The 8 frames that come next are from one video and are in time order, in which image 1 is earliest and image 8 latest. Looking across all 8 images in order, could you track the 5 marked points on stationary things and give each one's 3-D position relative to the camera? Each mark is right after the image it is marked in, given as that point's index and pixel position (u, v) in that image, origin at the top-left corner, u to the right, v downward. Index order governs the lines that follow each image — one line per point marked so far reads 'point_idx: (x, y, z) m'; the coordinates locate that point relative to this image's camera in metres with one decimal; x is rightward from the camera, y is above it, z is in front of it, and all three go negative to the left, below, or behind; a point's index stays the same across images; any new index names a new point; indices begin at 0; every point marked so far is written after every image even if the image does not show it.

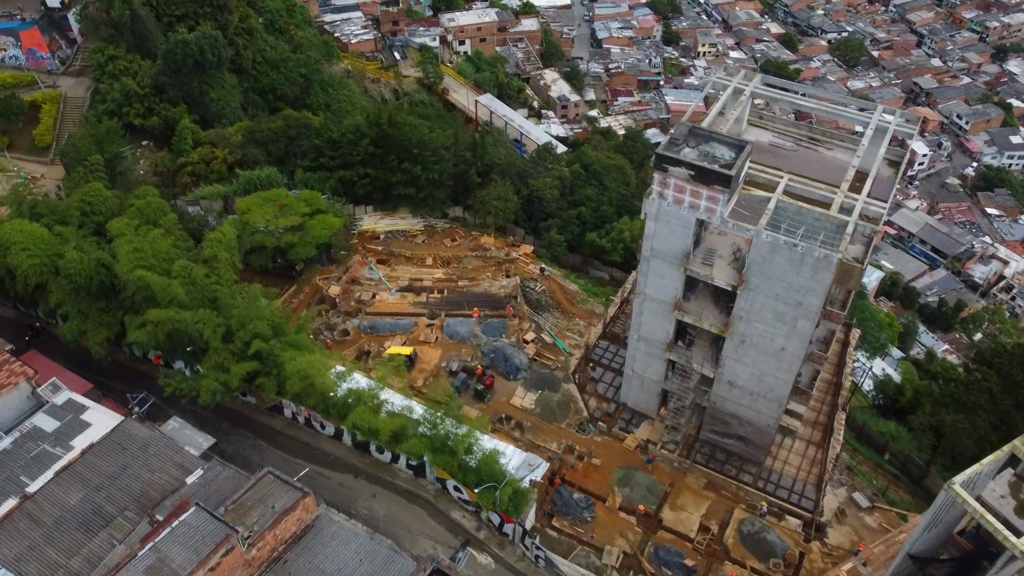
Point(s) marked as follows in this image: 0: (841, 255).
0: (+7.9, +0.8, +19.4) m
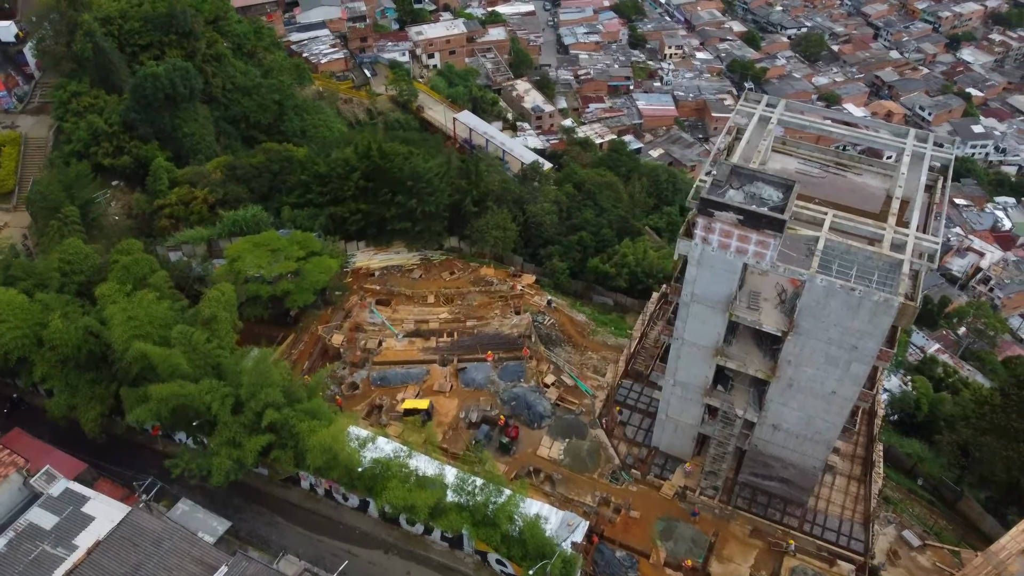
0: (+8.8, -0.2, +18.4) m
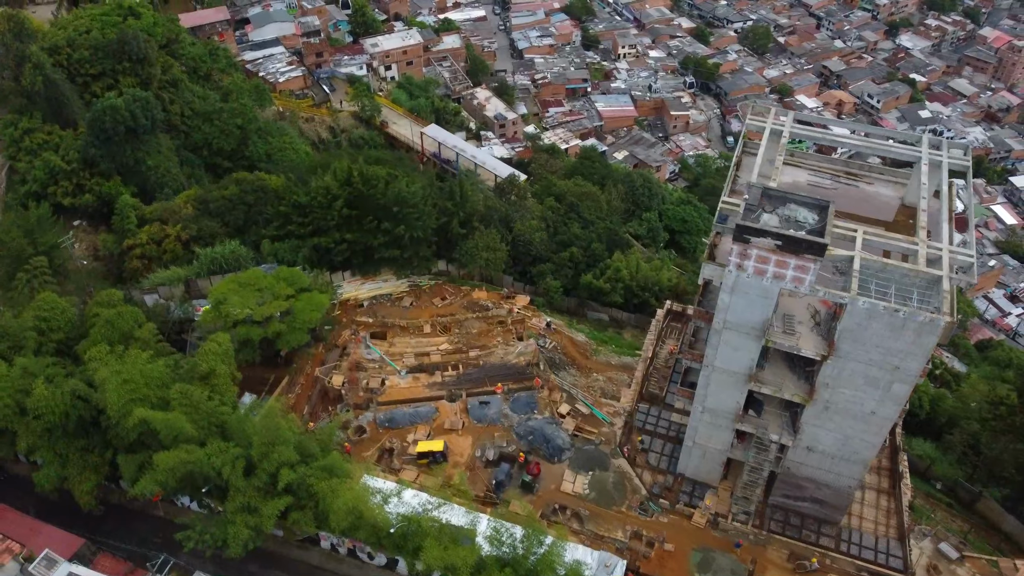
0: (+9.6, -0.6, +17.9) m
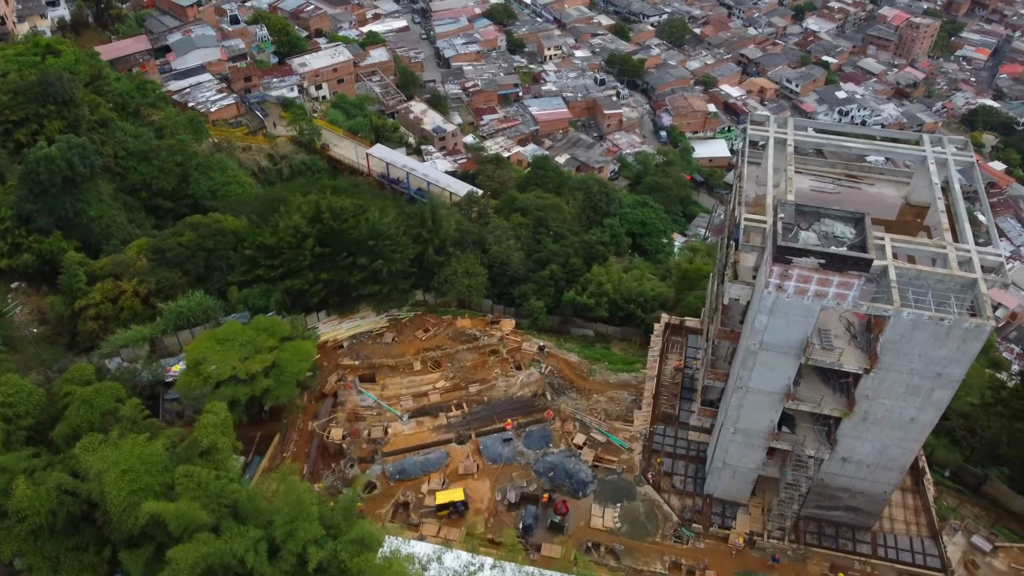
0: (+10.5, -0.7, +17.7) m
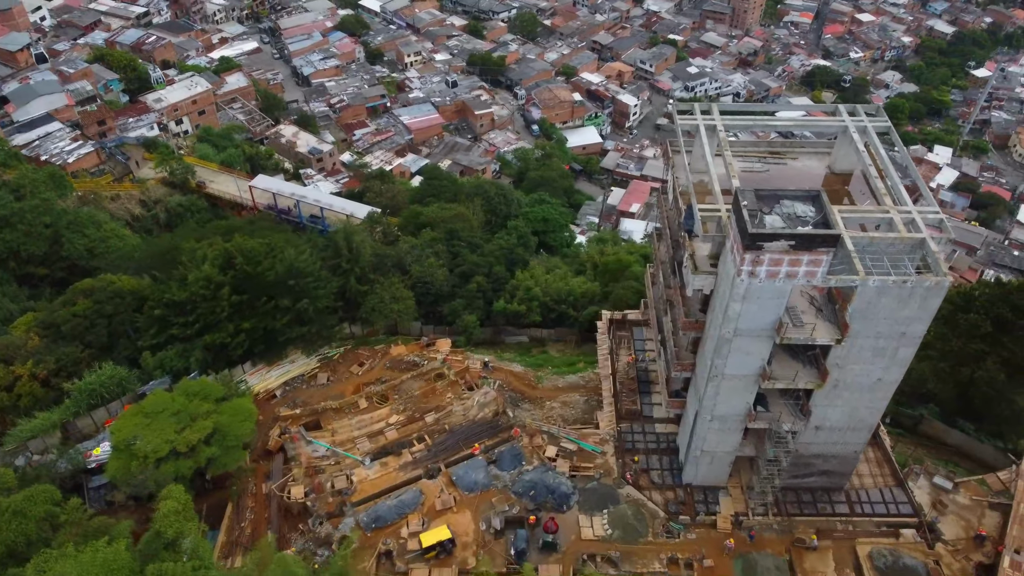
0: (+10.1, +0.3, +18.6) m
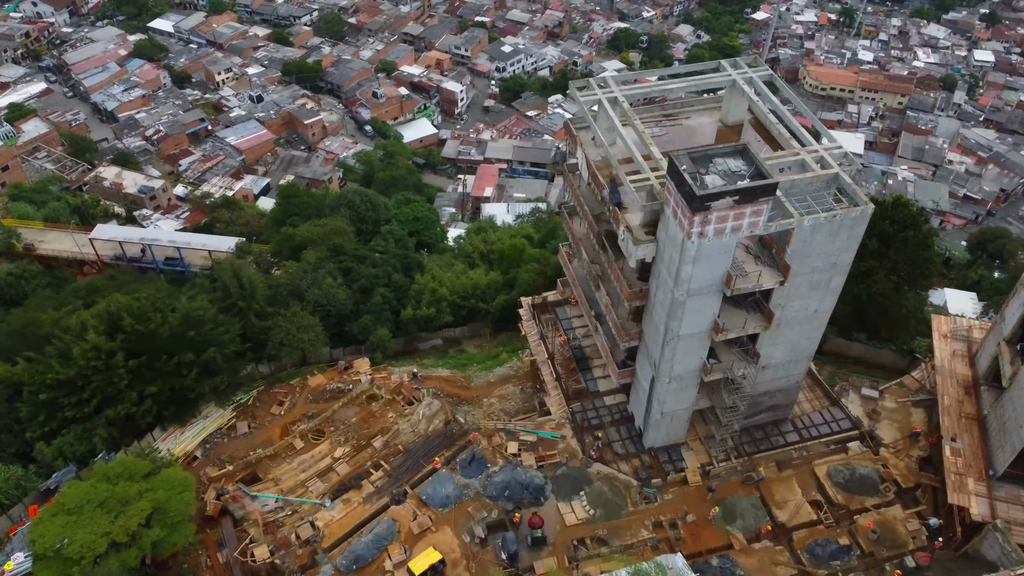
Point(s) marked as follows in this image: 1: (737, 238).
0: (+8.9, +2.1, +19.9) m
1: (+5.4, +1.2, +19.4) m
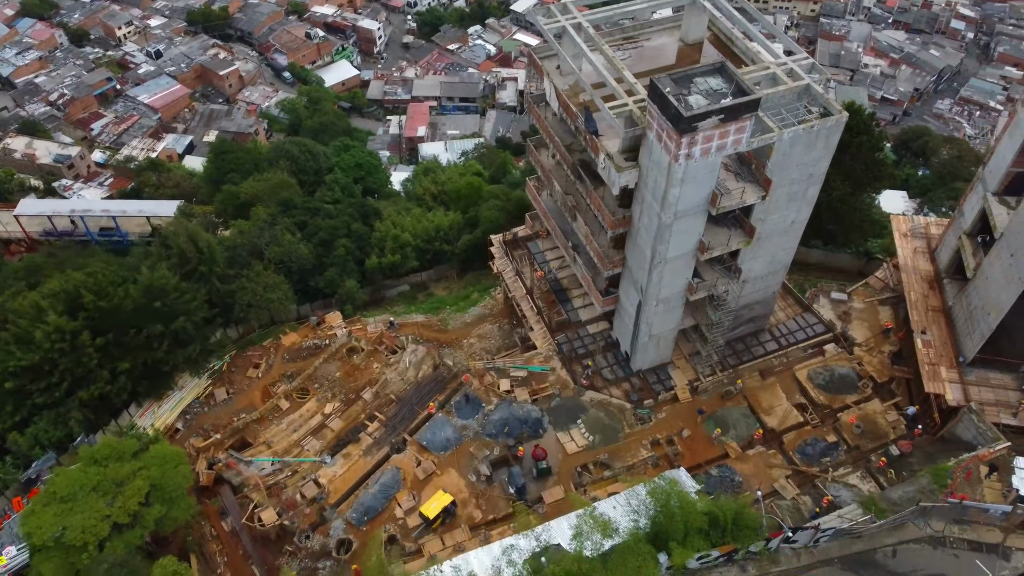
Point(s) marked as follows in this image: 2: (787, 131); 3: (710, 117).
0: (+8.4, +4.4, +20.3) m
1: (+5.1, +3.2, +19.6) m
2: (+6.8, +3.9, +19.9) m
3: (+4.5, +3.9, +18.6) m
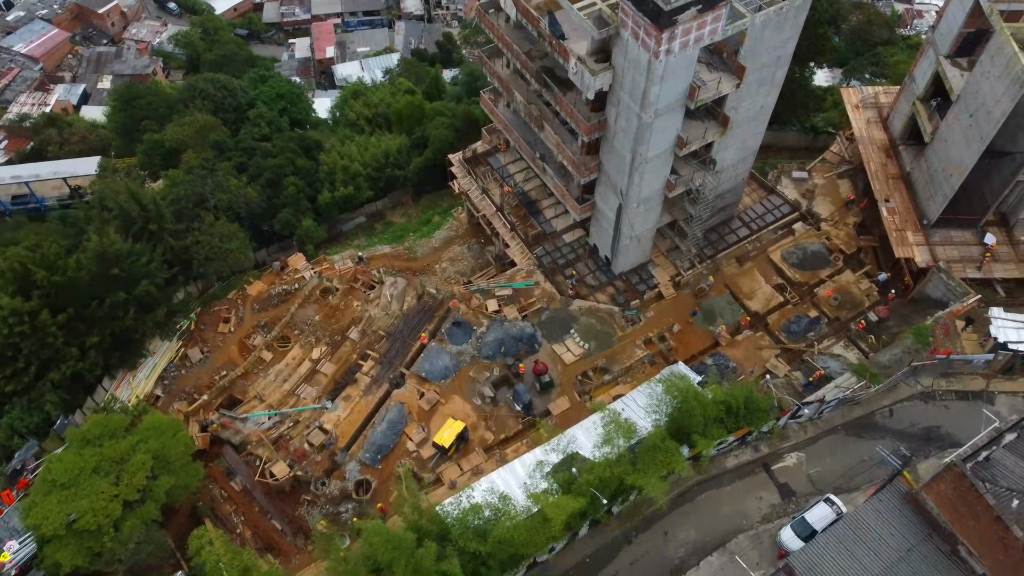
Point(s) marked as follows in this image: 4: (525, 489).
0: (+7.5, +7.4, +20.1) m
1: (+4.5, +5.7, +19.3) m
2: (+6.0, +6.7, +19.7) m
3: (+3.9, +6.2, +18.1) m
4: (+0.2, -4.8, +19.3) m
